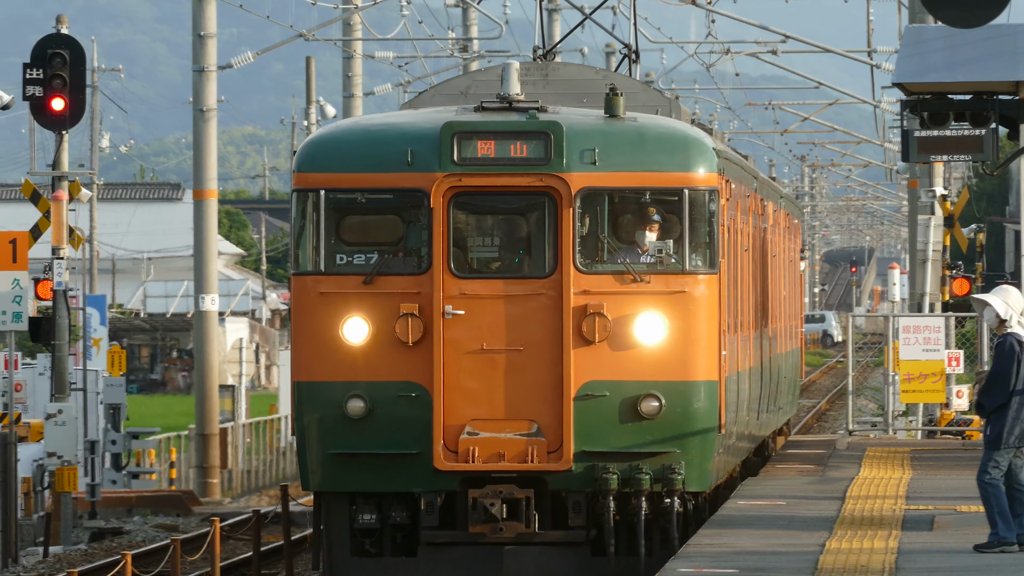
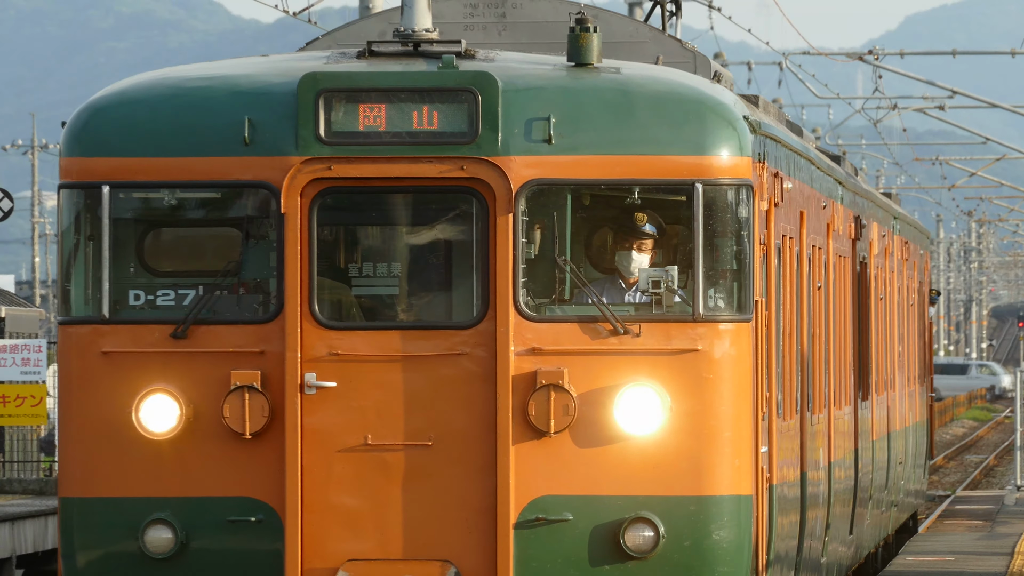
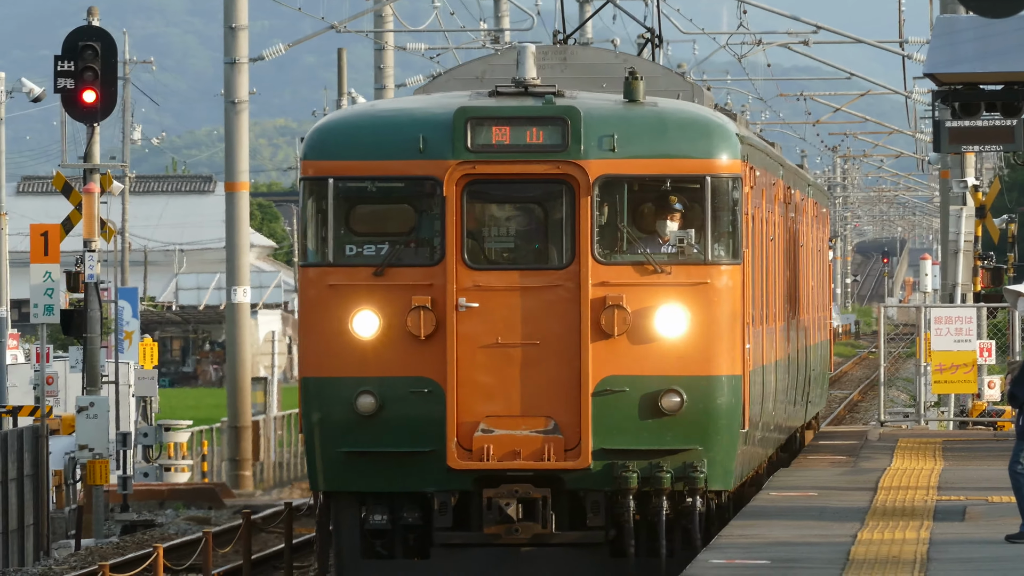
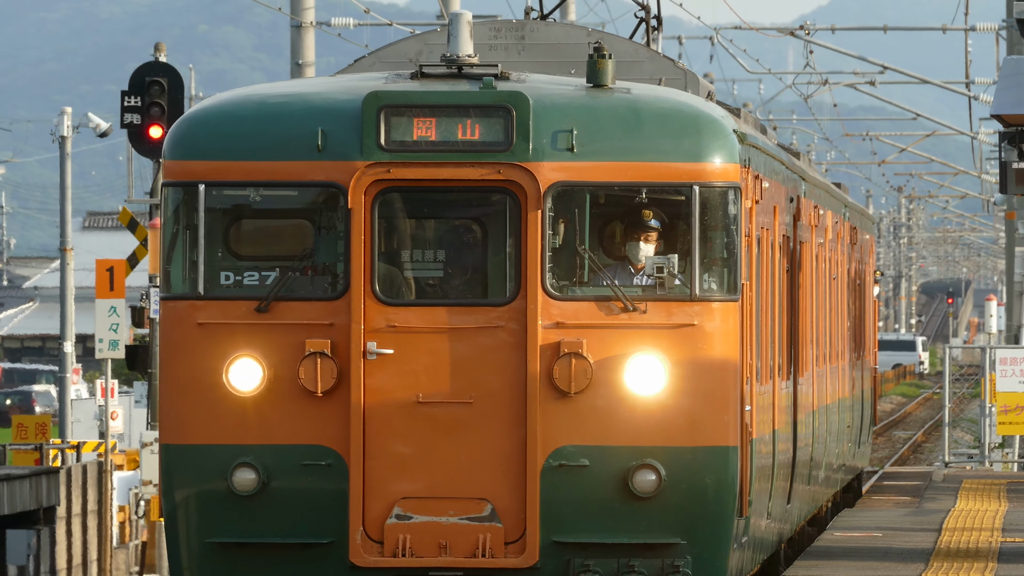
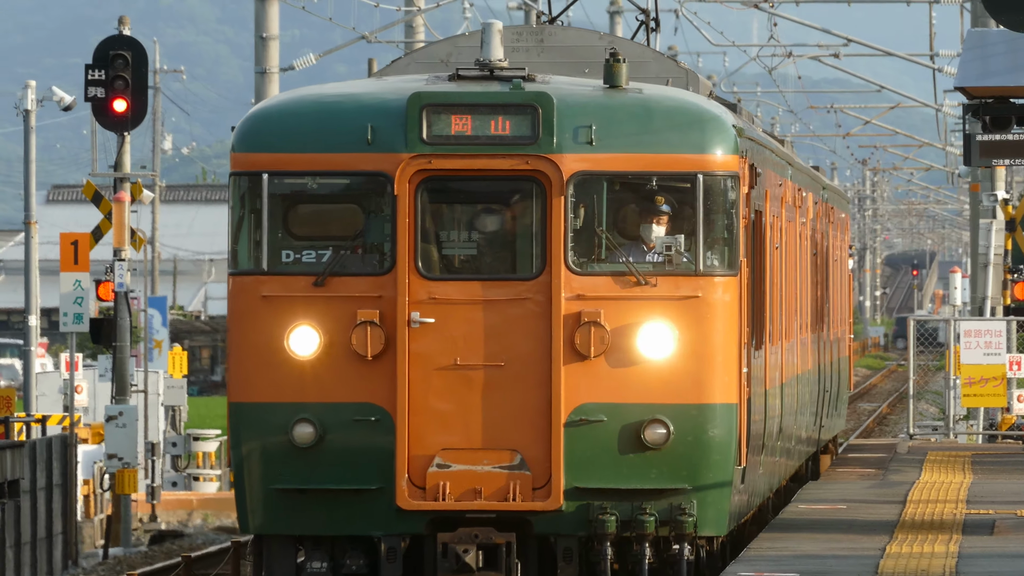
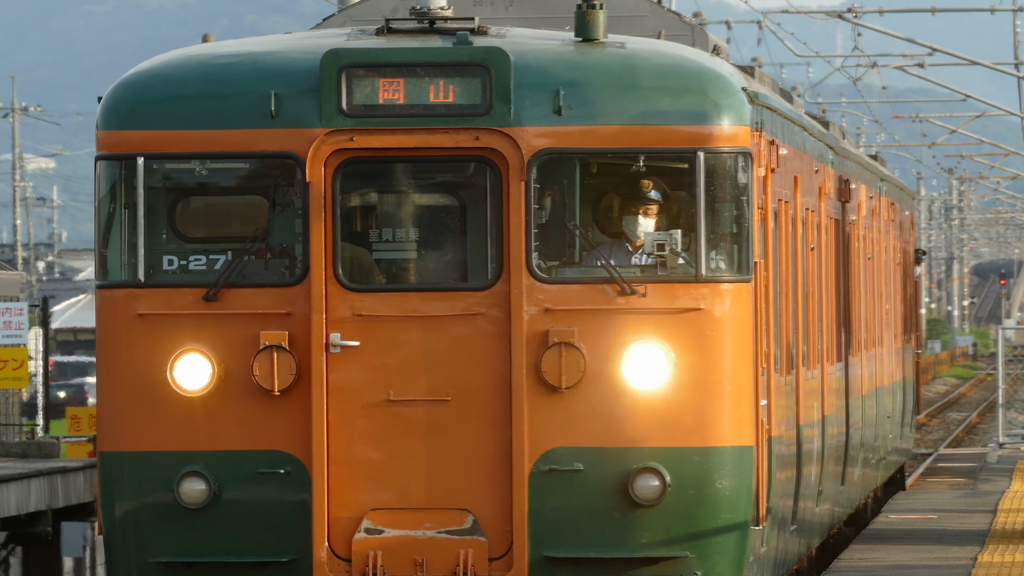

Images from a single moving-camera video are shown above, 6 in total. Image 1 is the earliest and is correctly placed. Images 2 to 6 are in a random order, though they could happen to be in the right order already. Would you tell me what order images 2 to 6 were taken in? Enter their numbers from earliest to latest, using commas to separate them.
3, 5, 4, 6, 2
